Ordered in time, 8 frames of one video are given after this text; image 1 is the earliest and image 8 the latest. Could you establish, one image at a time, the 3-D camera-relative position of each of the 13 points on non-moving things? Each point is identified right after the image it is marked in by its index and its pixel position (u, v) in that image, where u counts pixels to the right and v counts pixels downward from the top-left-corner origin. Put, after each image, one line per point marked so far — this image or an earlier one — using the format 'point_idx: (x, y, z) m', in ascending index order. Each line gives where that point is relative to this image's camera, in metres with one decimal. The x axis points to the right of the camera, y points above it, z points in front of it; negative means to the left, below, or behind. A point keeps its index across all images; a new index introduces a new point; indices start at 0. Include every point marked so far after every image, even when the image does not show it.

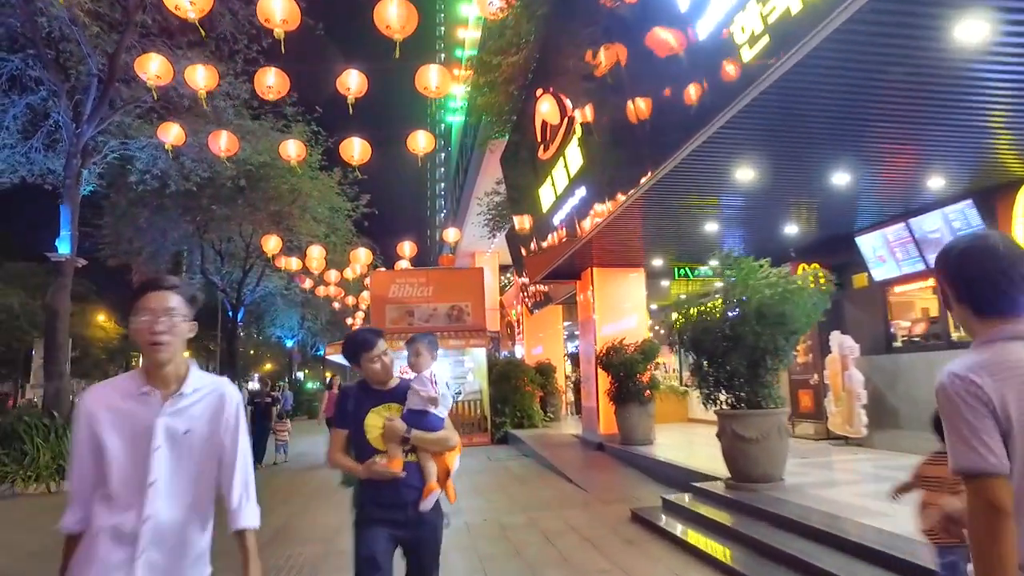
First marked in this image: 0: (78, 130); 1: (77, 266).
0: (-8.1, +3.0, +12.4) m
1: (-8.1, +0.4, +12.4) m
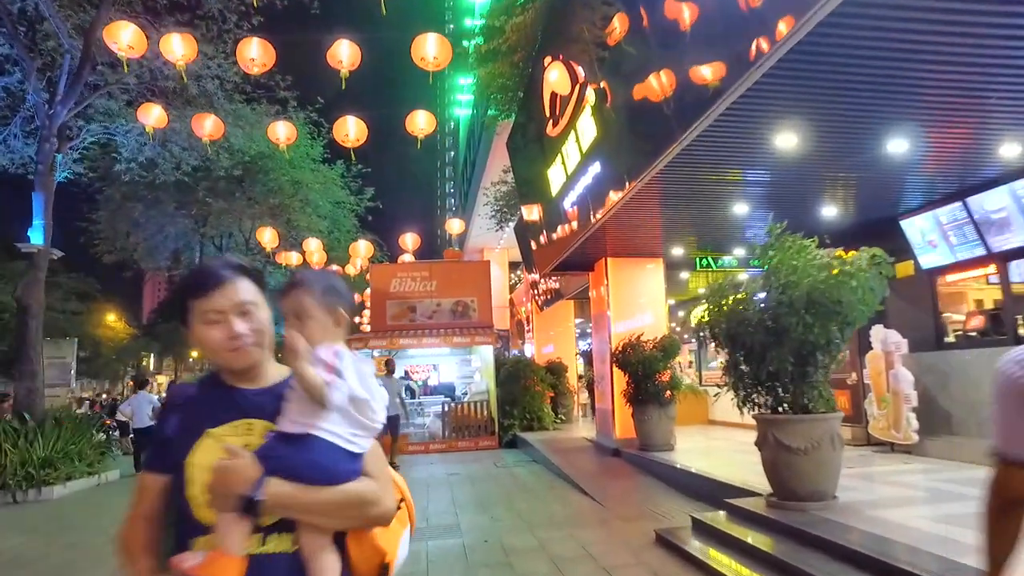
0: (-8.0, +3.1, +11.6) m
1: (-8.0, +0.5, +11.6) m
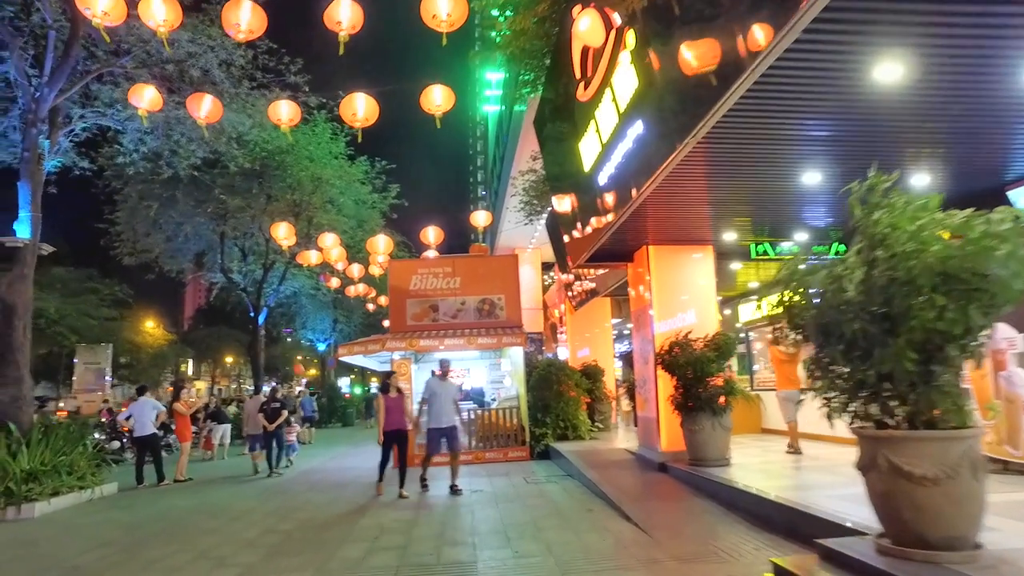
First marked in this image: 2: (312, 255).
0: (-7.6, +3.1, +10.7) m
1: (-7.6, +0.6, +10.7) m
2: (-5.5, +0.9, +18.5) m
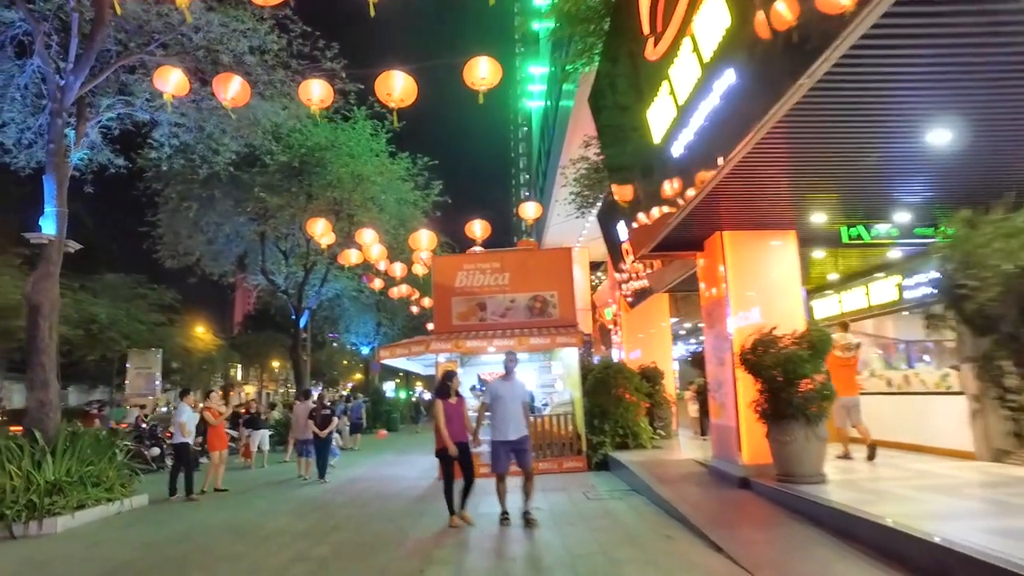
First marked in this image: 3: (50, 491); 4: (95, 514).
0: (-6.8, +3.1, +10.1) m
1: (-6.7, +0.6, +10.1) m
2: (-4.2, +0.9, +17.7) m
3: (-6.0, -2.6, +8.6) m
4: (-5.7, -3.1, +9.1) m
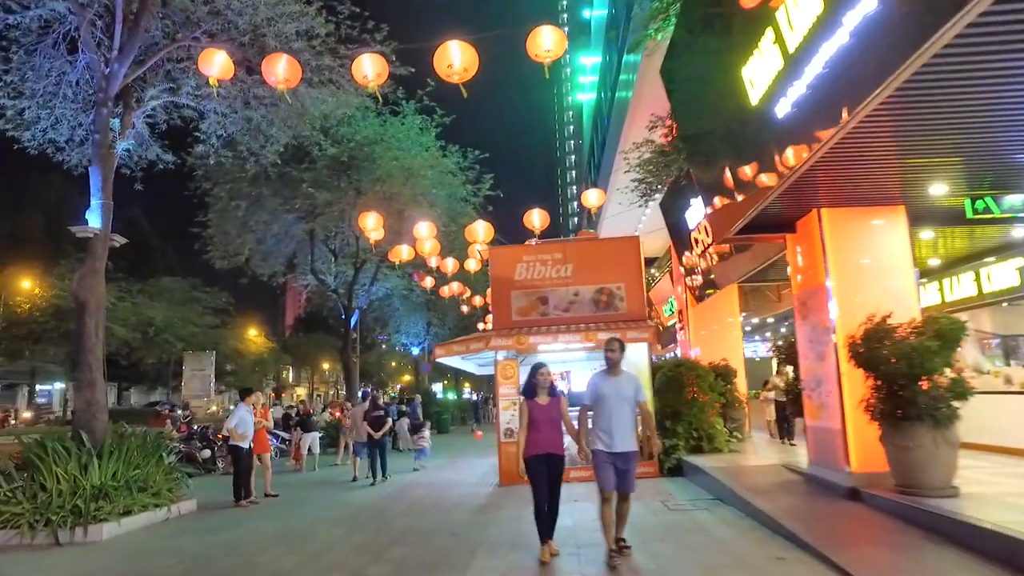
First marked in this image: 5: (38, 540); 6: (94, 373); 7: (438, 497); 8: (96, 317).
0: (-5.9, +3.2, +9.7) m
1: (-5.8, +0.6, +9.7) m
2: (-2.8, +1.0, +17.1) m
3: (-5.1, -2.5, +8.2) m
4: (-4.8, -3.0, +8.6) m
5: (-5.5, -2.9, +7.7) m
6: (-5.7, -1.2, +9.2) m
7: (-1.2, -3.3, +10.6) m
8: (-5.8, -0.4, +9.3) m
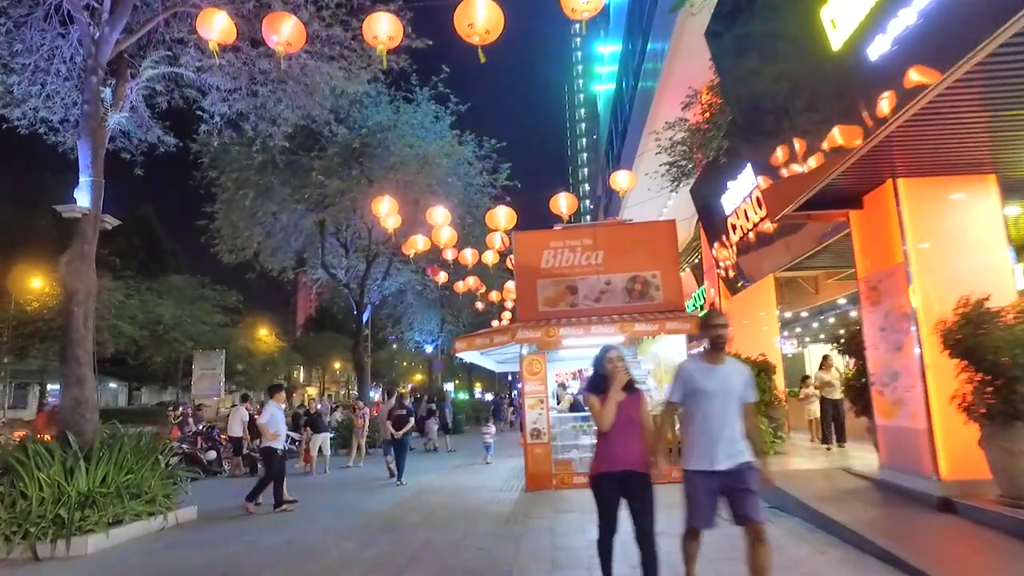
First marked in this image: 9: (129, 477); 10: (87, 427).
0: (-5.5, +3.3, +8.8) m
1: (-5.4, +0.8, +8.8) m
2: (-2.3, +1.1, +16.2) m
3: (-4.7, -2.4, +7.3) m
4: (-4.4, -2.8, +7.7) m
5: (-5.1, -2.7, +6.9) m
6: (-5.3, -1.0, +8.3) m
7: (-0.8, -3.1, +9.7) m
8: (-5.4, -0.2, +8.4) m
9: (-4.6, -2.3, +8.0) m
10: (-5.2, -1.7, +8.1) m
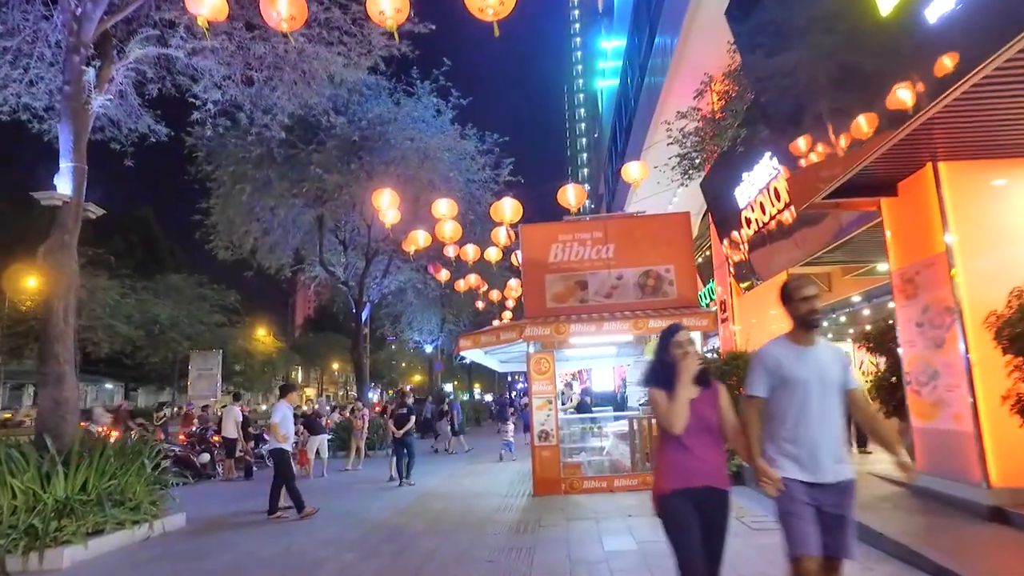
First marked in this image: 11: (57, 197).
0: (-5.3, +3.4, +8.3) m
1: (-5.3, +0.9, +8.3) m
2: (-2.2, +1.2, +15.7) m
3: (-4.6, -2.3, +6.7) m
4: (-4.3, -2.7, +7.2) m
5: (-5.0, -2.6, +6.3) m
6: (-5.2, -0.9, +7.8) m
7: (-0.6, -3.1, +9.2) m
8: (-5.3, -0.1, +7.9) m
9: (-4.5, -2.2, +7.5) m
10: (-5.0, -1.6, +7.6) m
11: (-5.3, +1.1, +7.8) m
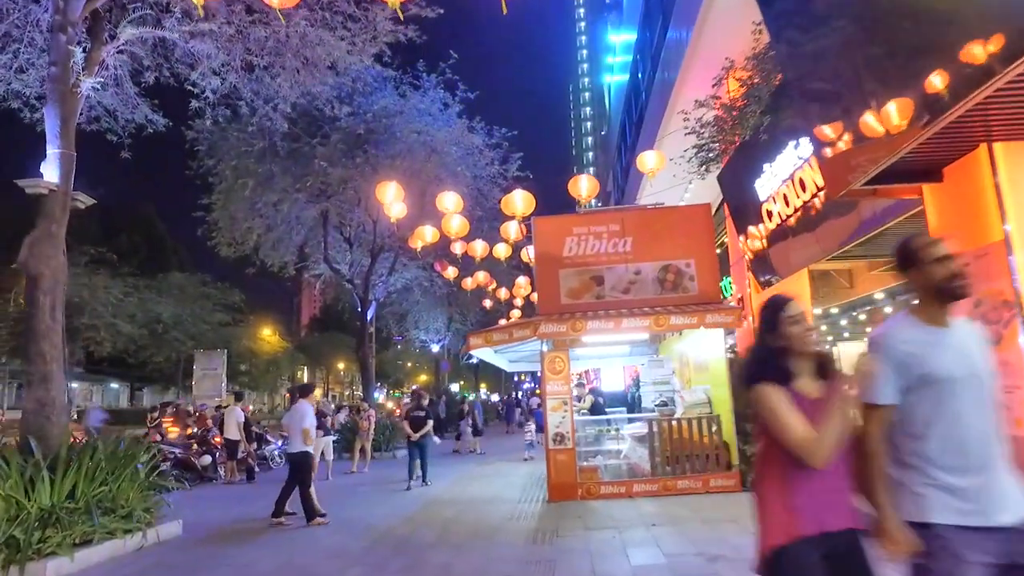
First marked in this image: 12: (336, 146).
0: (-5.2, +3.5, +7.8) m
1: (-5.1, +1.0, +7.8) m
2: (-1.9, +1.3, +15.2) m
3: (-4.4, -2.2, +6.3) m
4: (-4.1, -2.7, +6.7) m
5: (-4.8, -2.6, +5.8) m
6: (-5.1, -0.8, +7.3) m
7: (-0.5, -3.0, +8.7) m
8: (-5.1, -0.1, +7.4) m
9: (-4.3, -2.1, +7.0) m
10: (-4.9, -1.5, +7.1) m
11: (-5.2, +1.1, +7.4) m
12: (-4.4, +3.6, +16.8) m
